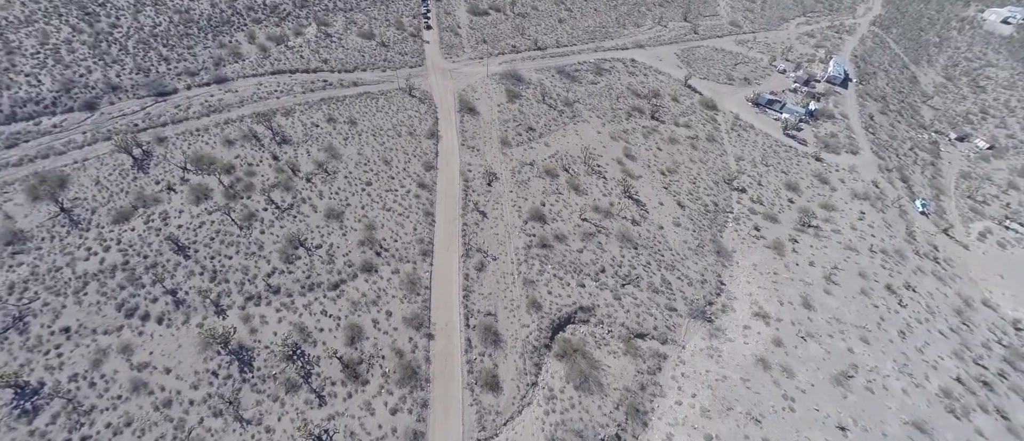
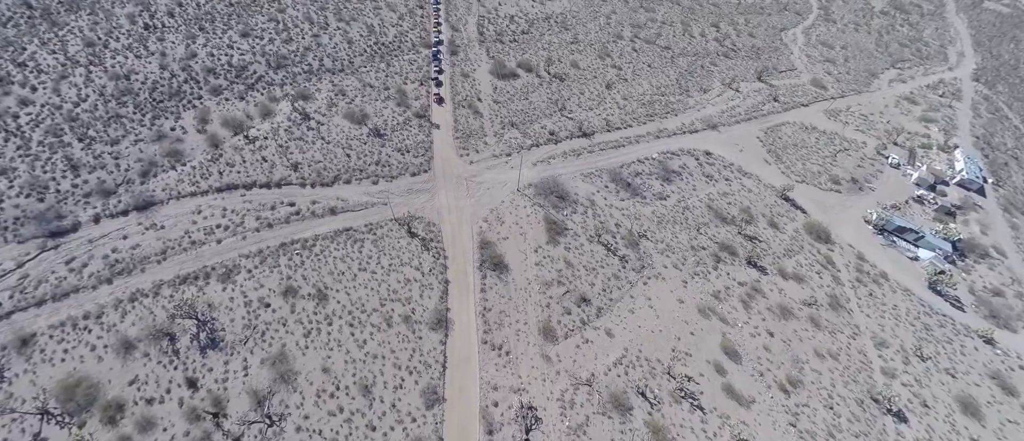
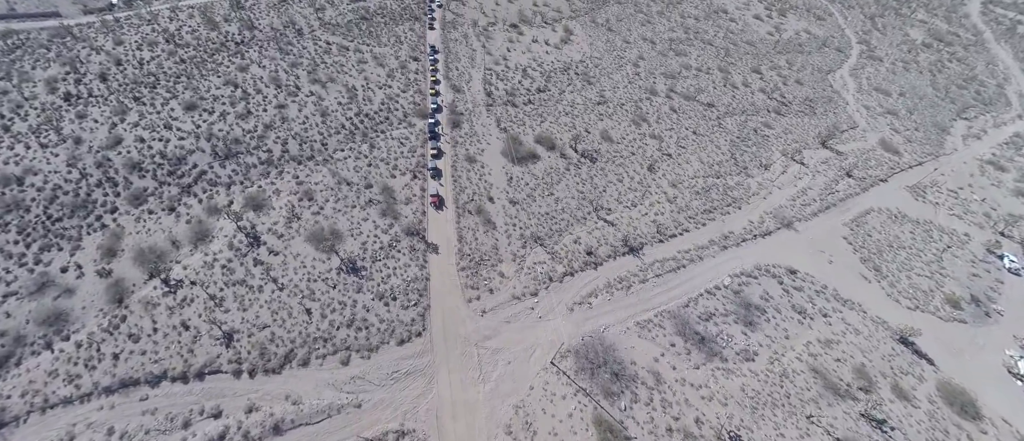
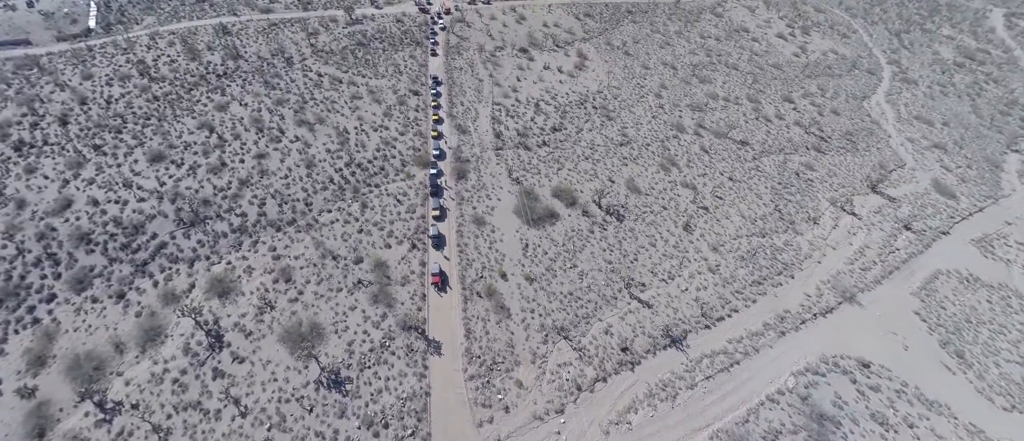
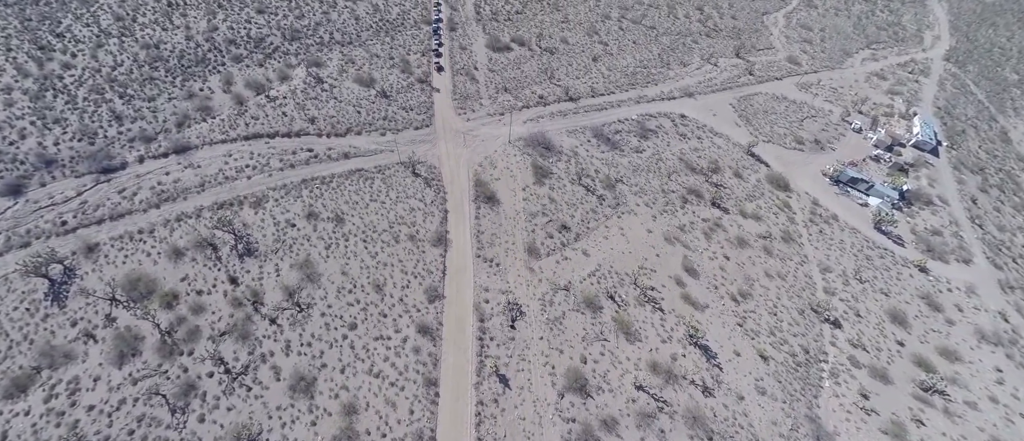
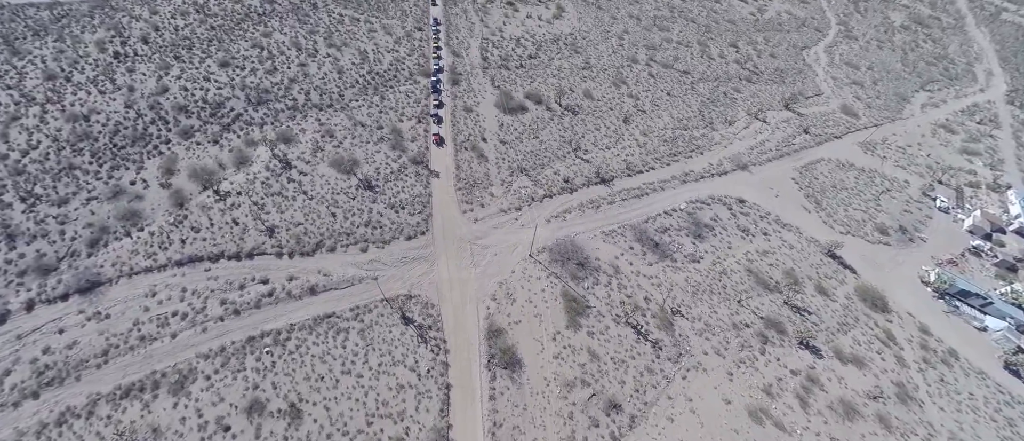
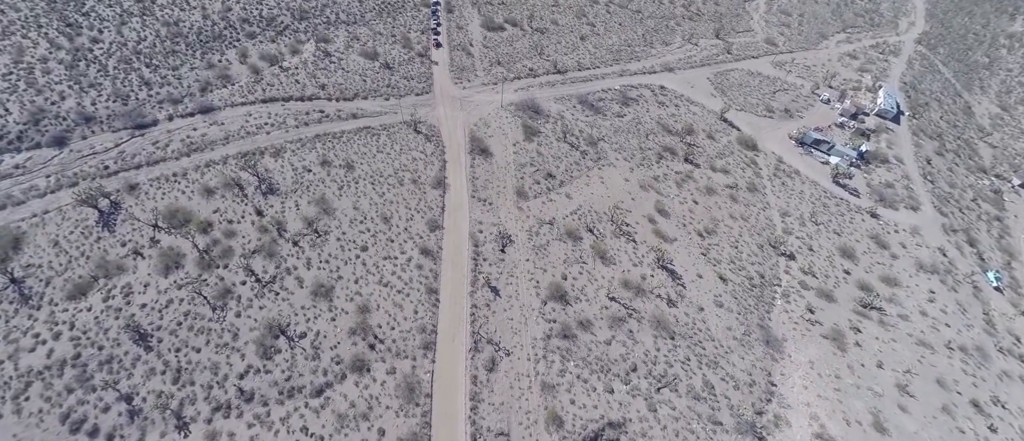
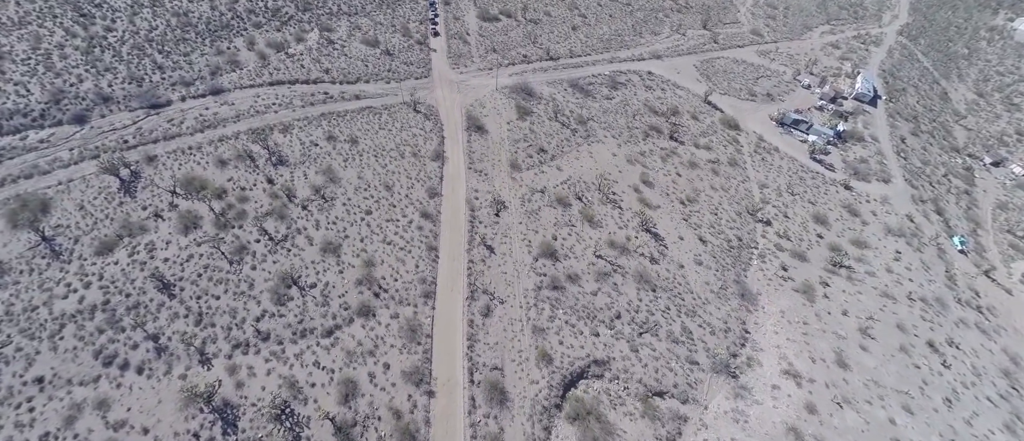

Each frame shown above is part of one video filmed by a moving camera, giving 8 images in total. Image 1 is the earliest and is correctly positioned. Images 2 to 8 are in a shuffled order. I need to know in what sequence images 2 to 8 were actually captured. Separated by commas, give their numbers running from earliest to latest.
8, 7, 5, 2, 6, 3, 4
